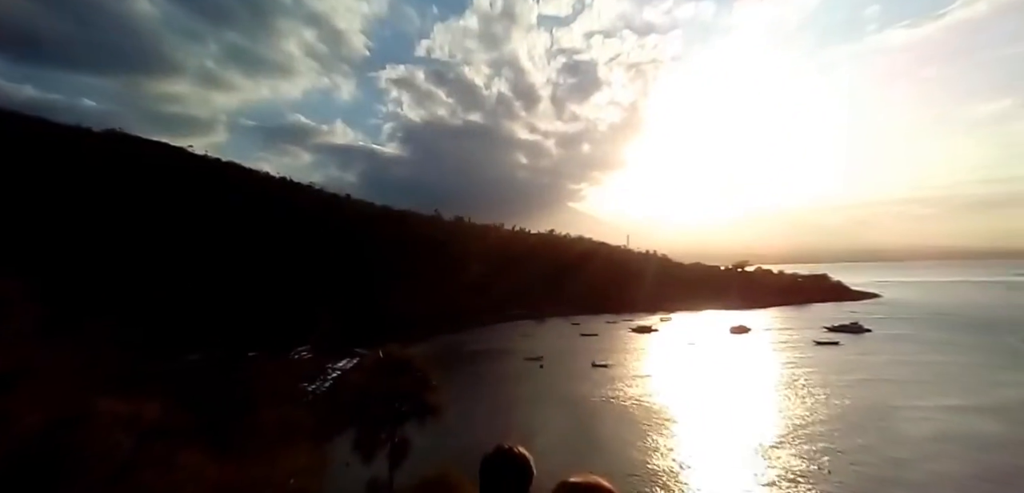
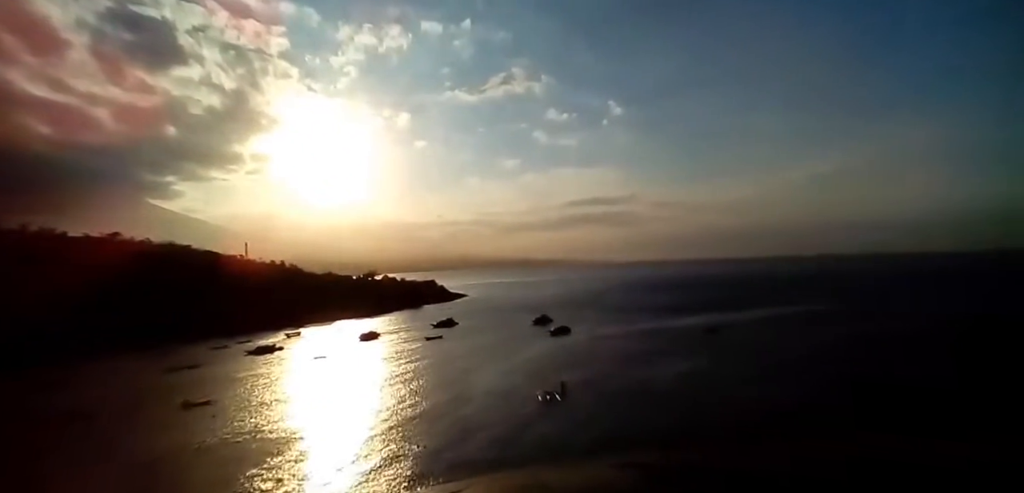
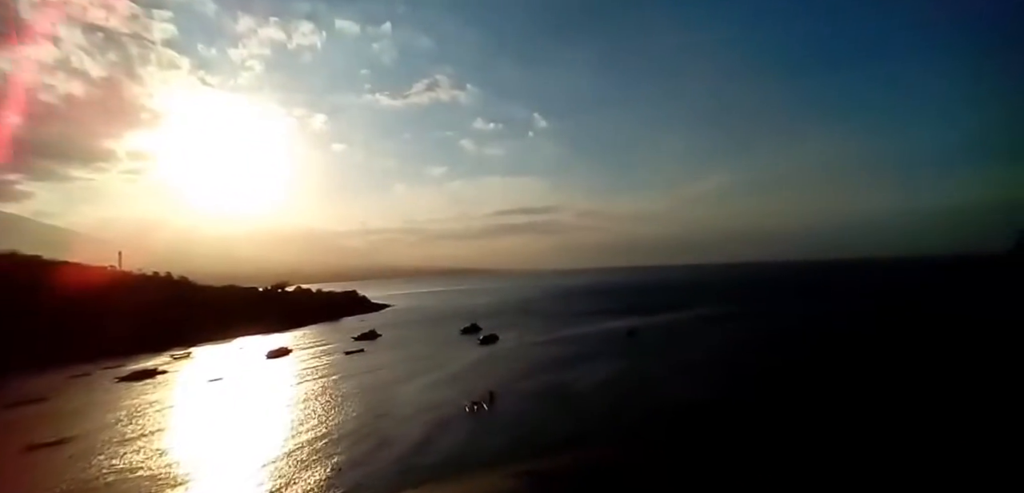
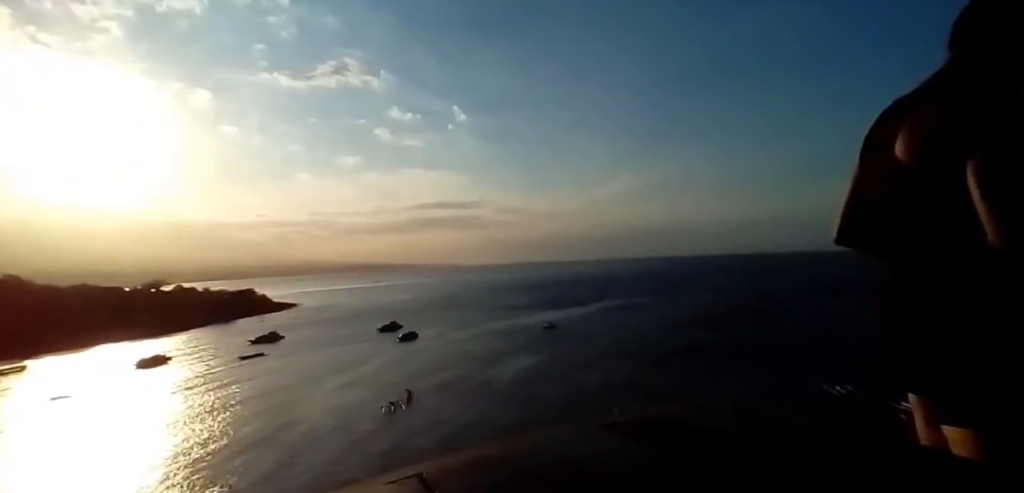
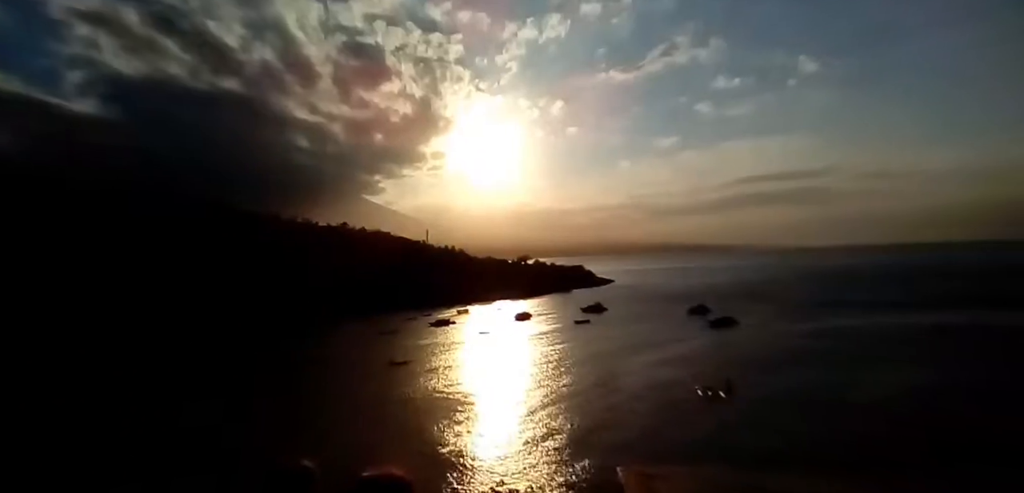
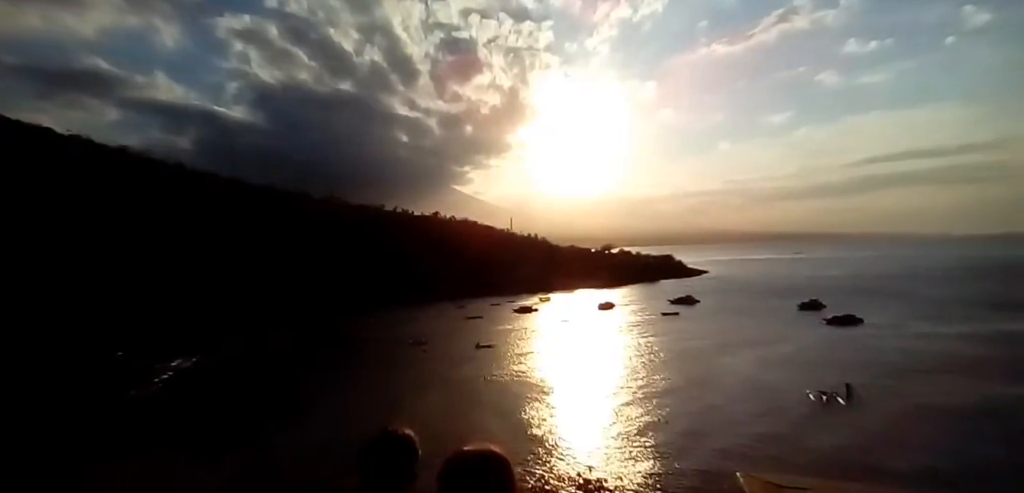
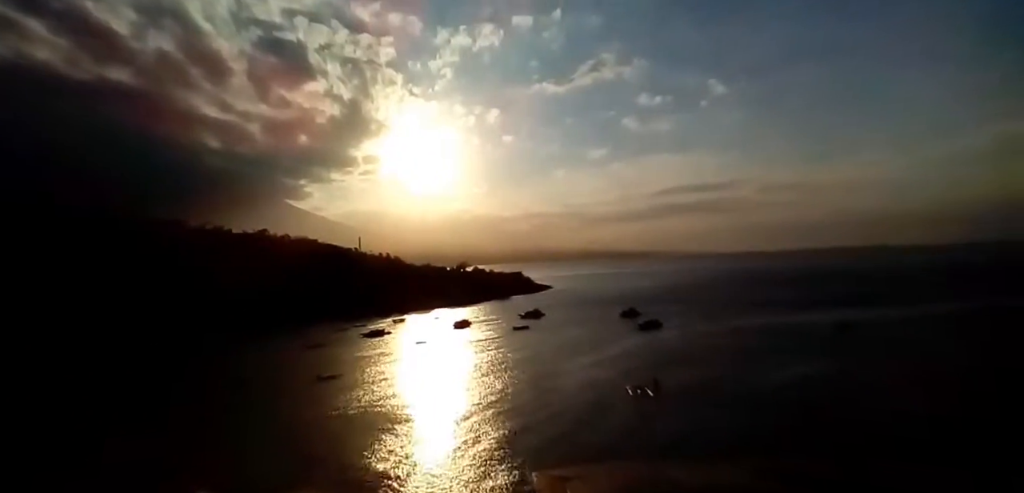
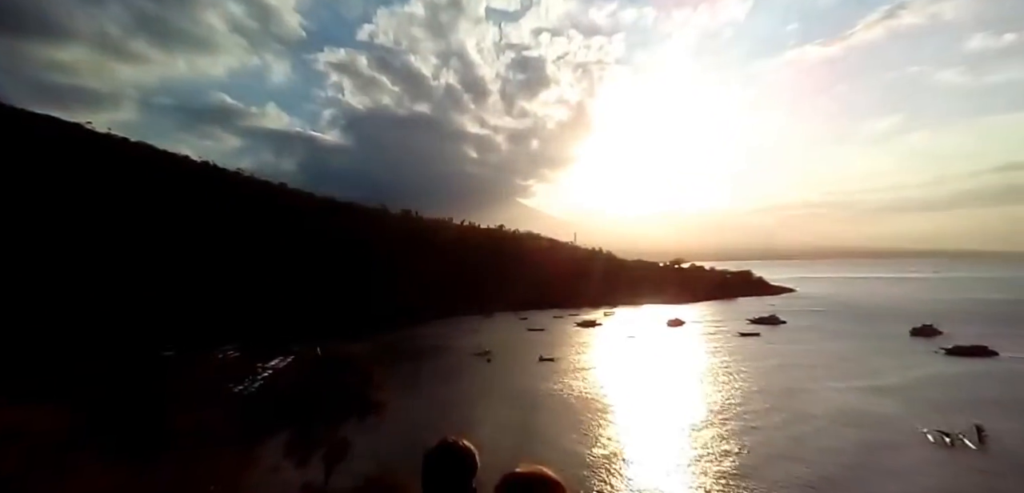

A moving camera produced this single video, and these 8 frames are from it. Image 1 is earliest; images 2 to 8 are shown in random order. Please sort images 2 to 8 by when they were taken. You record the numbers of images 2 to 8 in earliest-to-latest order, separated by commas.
8, 6, 5, 7, 2, 3, 4
